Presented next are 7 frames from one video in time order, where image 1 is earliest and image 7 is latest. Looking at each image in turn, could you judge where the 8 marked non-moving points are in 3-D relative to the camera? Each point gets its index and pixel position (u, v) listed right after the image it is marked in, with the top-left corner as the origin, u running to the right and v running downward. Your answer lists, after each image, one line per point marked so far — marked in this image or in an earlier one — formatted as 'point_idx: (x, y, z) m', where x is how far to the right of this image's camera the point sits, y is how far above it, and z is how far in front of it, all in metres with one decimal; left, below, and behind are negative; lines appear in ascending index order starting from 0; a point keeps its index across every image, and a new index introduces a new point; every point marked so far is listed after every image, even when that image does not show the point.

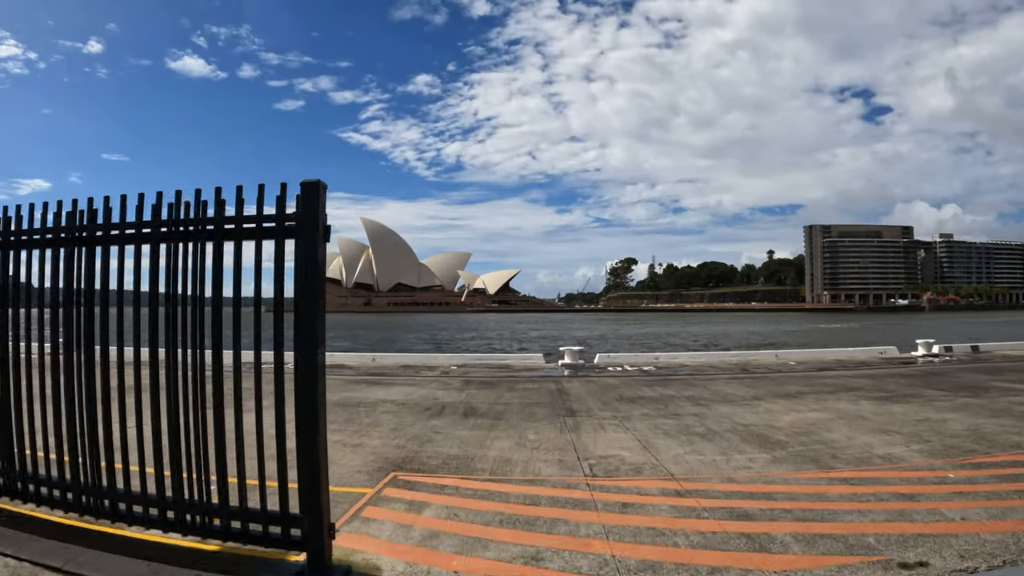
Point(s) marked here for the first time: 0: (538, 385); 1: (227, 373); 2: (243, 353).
0: (+0.5, -1.6, +10.1) m
1: (-5.0, -1.5, +10.6) m
2: (-5.7, -1.4, +13.1) m
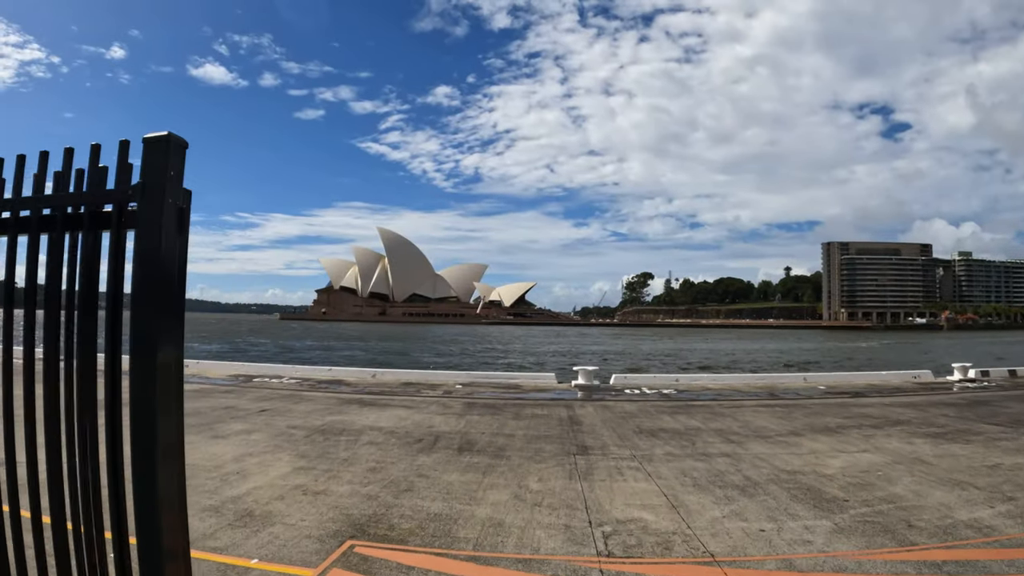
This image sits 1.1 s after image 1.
0: (+0.6, -1.8, +9.2) m
1: (-4.8, -1.6, +9.8) m
2: (-5.5, -1.6, +12.3) m
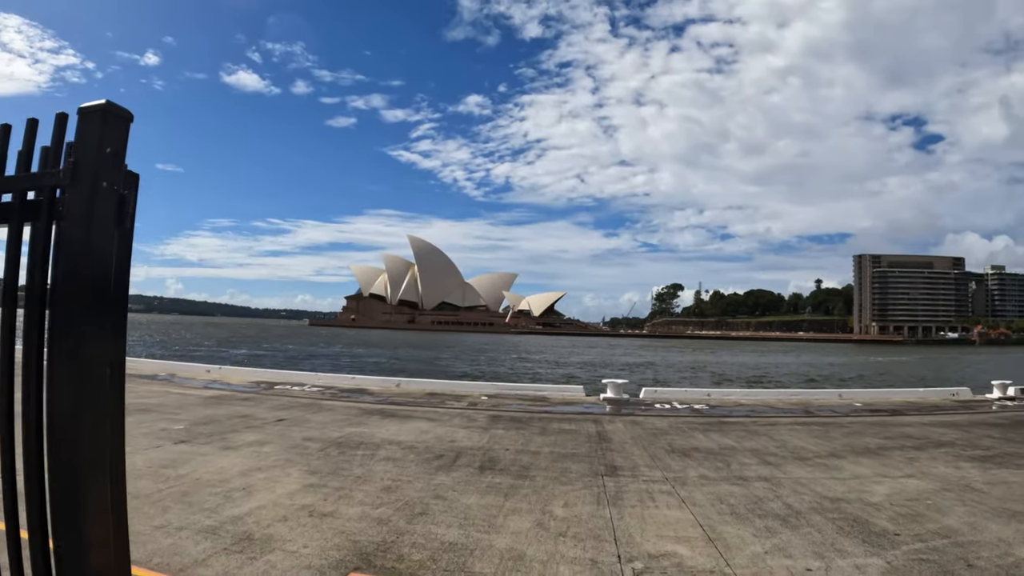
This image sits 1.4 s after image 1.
0: (+0.9, -2.0, +8.8) m
1: (-4.4, -1.7, +9.7) m
2: (-5.0, -1.7, +12.2) m
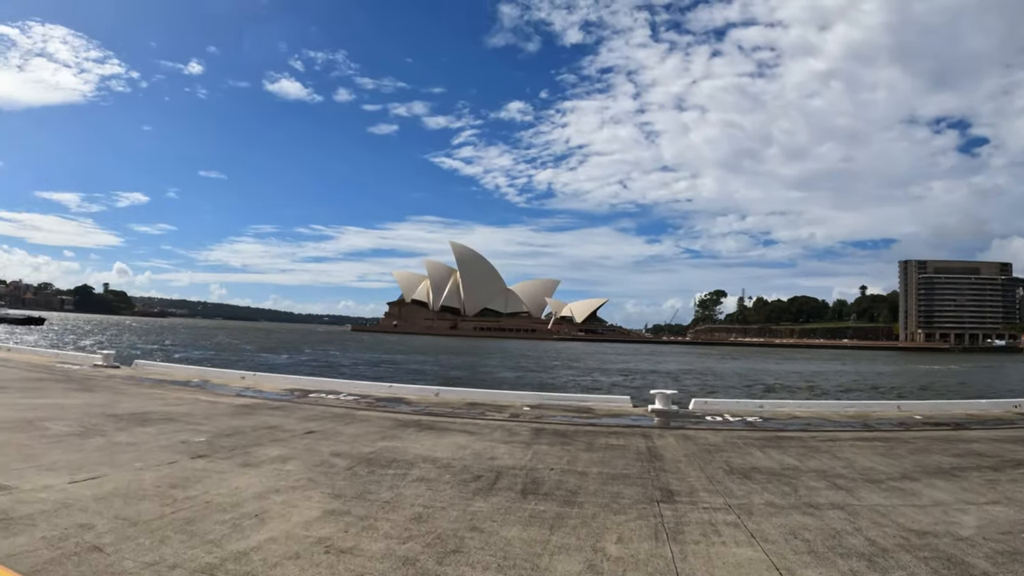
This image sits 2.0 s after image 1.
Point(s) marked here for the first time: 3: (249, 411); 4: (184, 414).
0: (+1.5, -2.1, +8.2) m
1: (-3.8, -1.7, +9.4) m
2: (-4.2, -1.8, +12.0) m
3: (-3.6, -1.7, +8.3) m
4: (-4.2, -1.6, +7.9) m
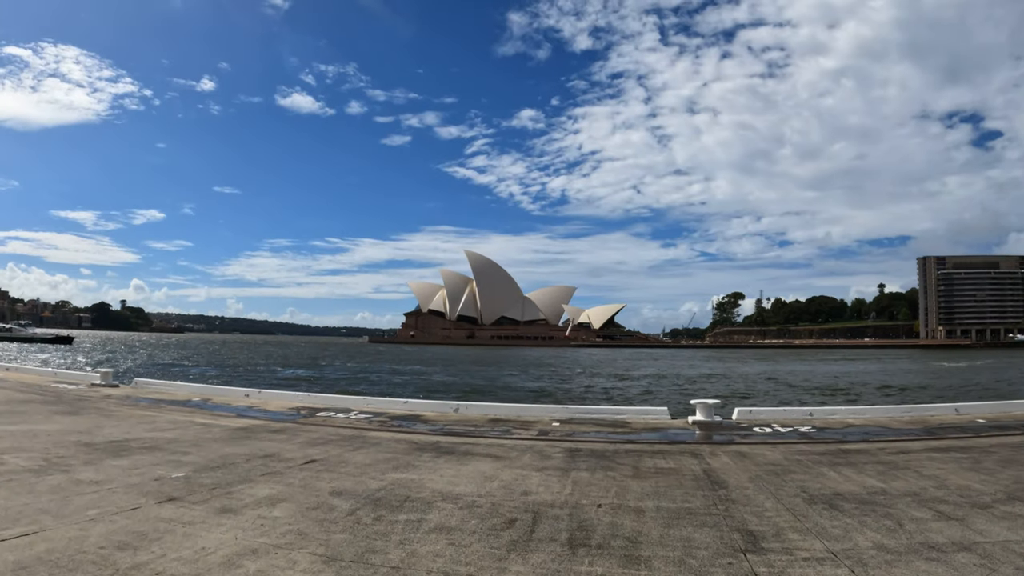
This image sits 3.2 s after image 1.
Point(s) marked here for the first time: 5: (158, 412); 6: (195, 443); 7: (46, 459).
0: (+1.9, -2.0, +7.1) m
1: (-3.4, -1.9, +8.5) m
2: (-3.8, -2.0, +11.0) m
3: (-3.2, -1.8, +7.4) m
4: (-3.8, -1.7, +6.9) m
5: (-5.3, -1.9, +9.2) m
6: (-3.5, -1.7, +6.9) m
7: (-4.3, -1.6, +5.7) m
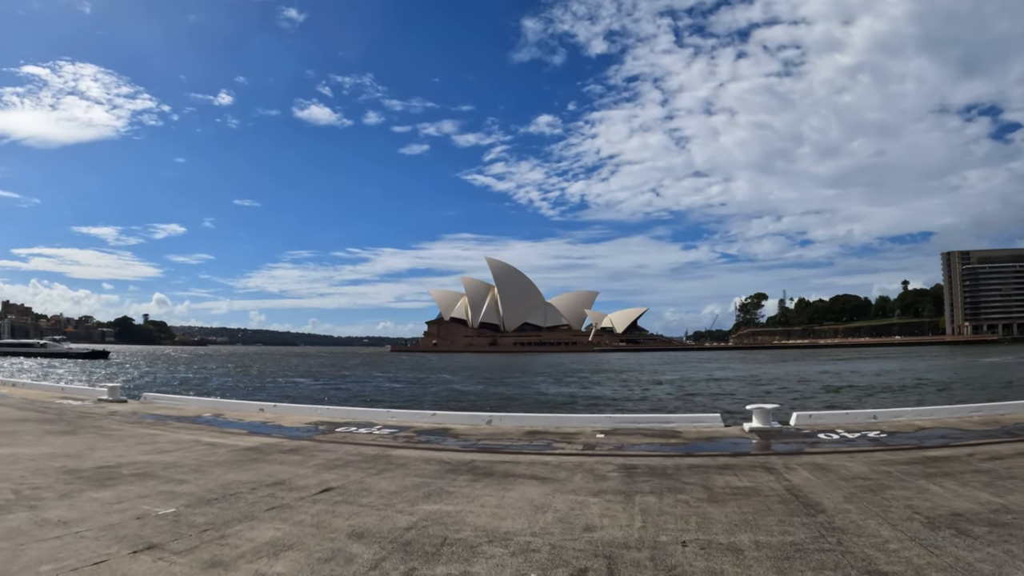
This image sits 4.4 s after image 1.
0: (+2.3, -1.9, +6.1) m
1: (-2.9, -1.9, +7.6) m
2: (-3.2, -2.1, +10.2) m
3: (-2.7, -1.8, +6.5) m
4: (-3.4, -1.7, +6.1) m
5: (-4.7, -1.9, +8.4) m
6: (-3.1, -1.7, +6.0) m
7: (-3.8, -1.6, +4.8) m
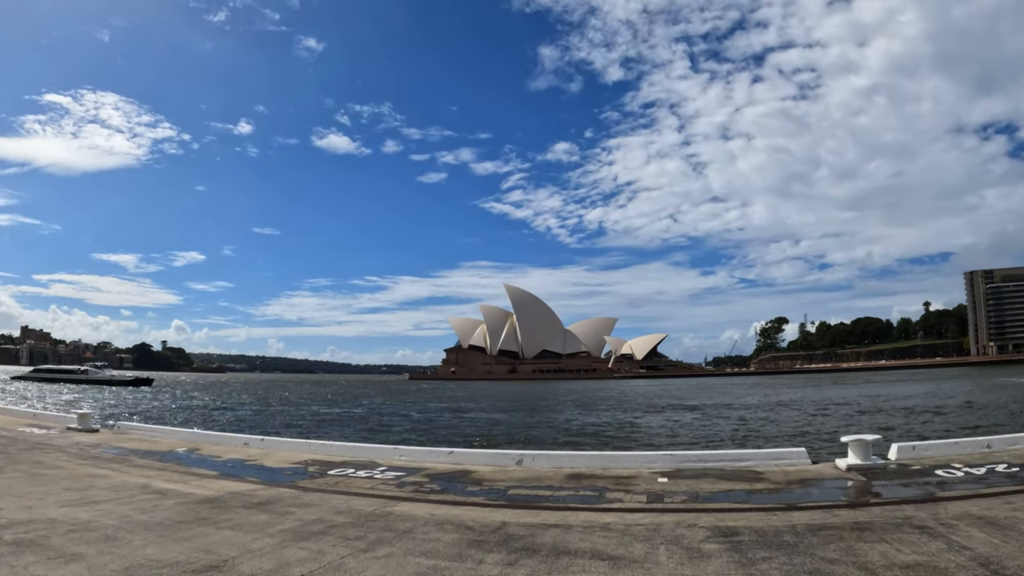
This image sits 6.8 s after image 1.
0: (+2.7, -1.8, +4.1) m
1: (-2.5, -1.9, +5.8) m
2: (-2.7, -2.2, +8.4) m
3: (-2.4, -1.7, +4.7) m
4: (-3.0, -1.7, +4.3) m
5: (-4.3, -2.0, +6.6) m
6: (-2.7, -1.7, +4.2) m
7: (-3.5, -1.5, +3.0) m
